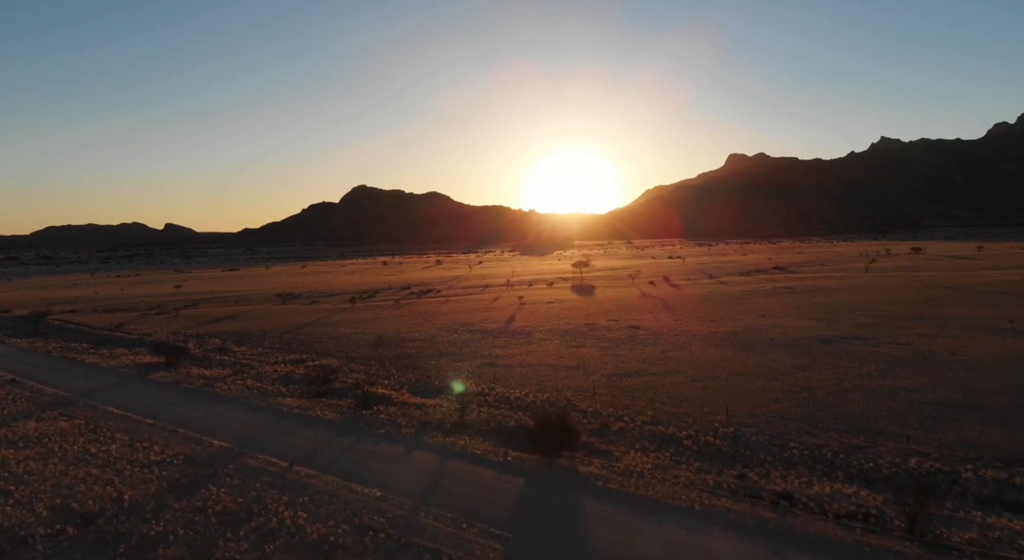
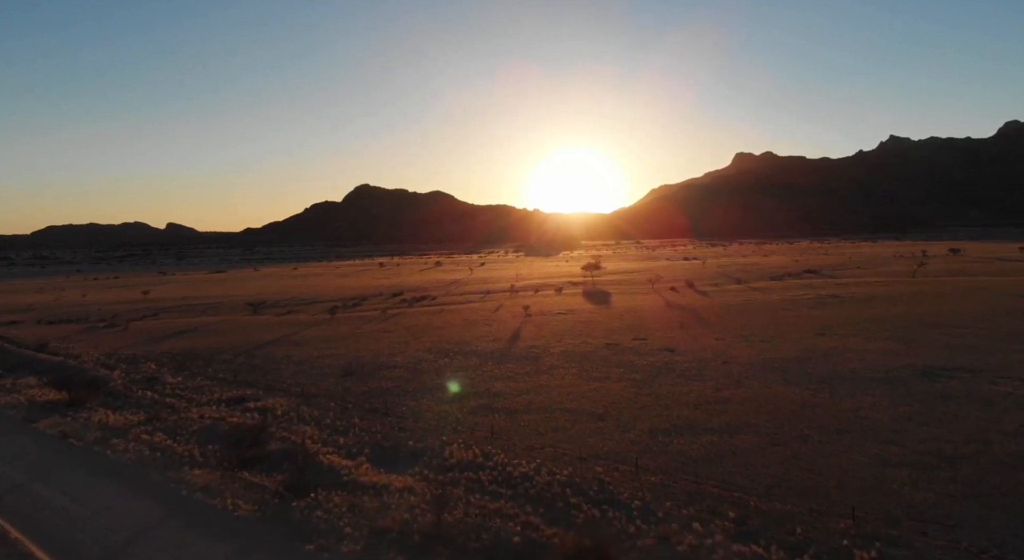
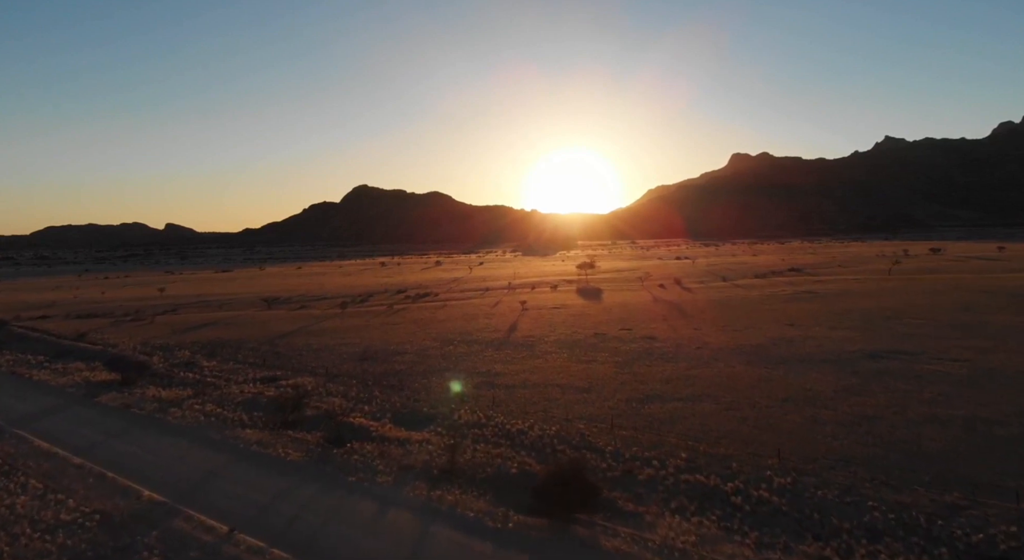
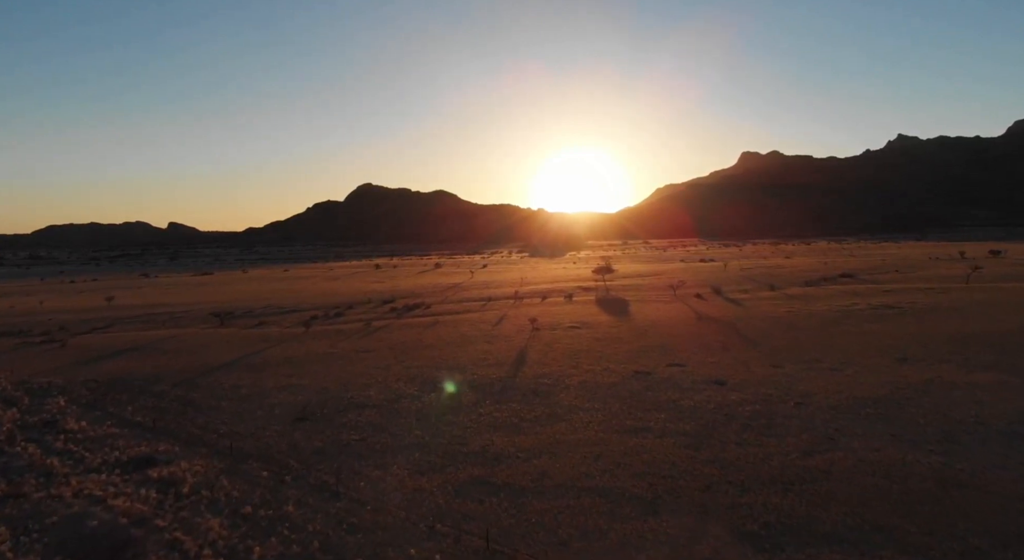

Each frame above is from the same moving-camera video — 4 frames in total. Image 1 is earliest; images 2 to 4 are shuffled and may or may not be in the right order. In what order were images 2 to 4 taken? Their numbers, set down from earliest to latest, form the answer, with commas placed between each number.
3, 2, 4
